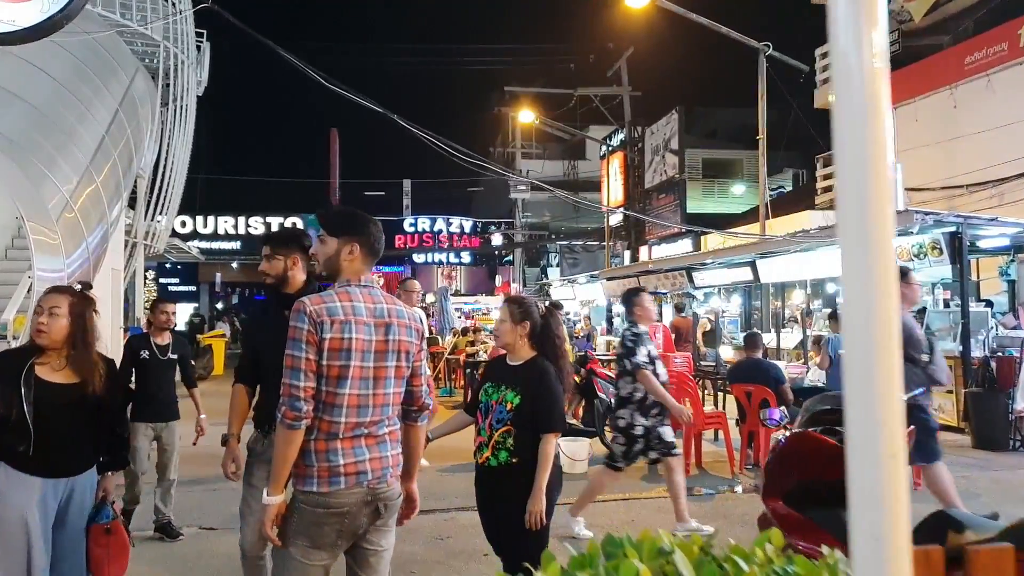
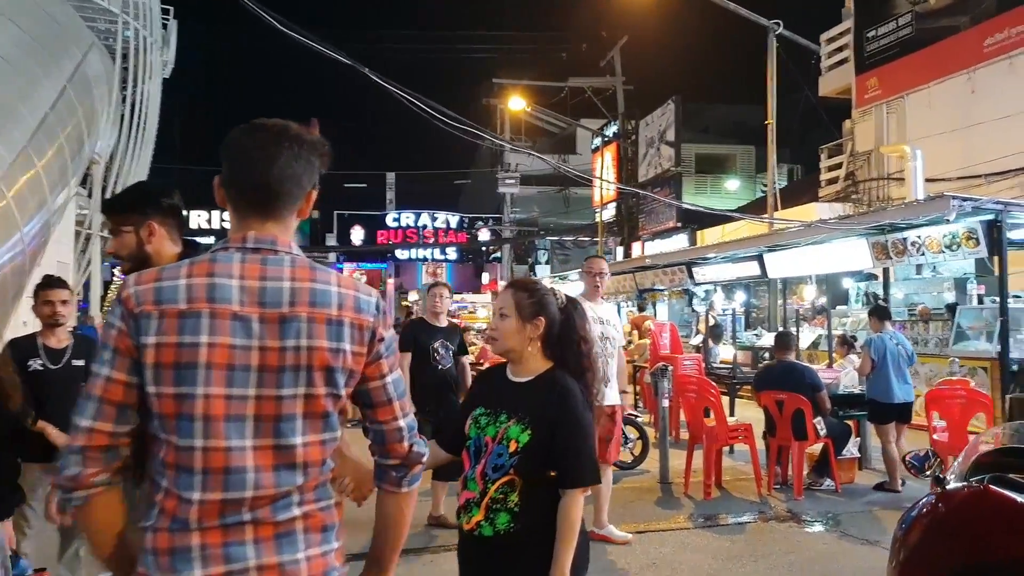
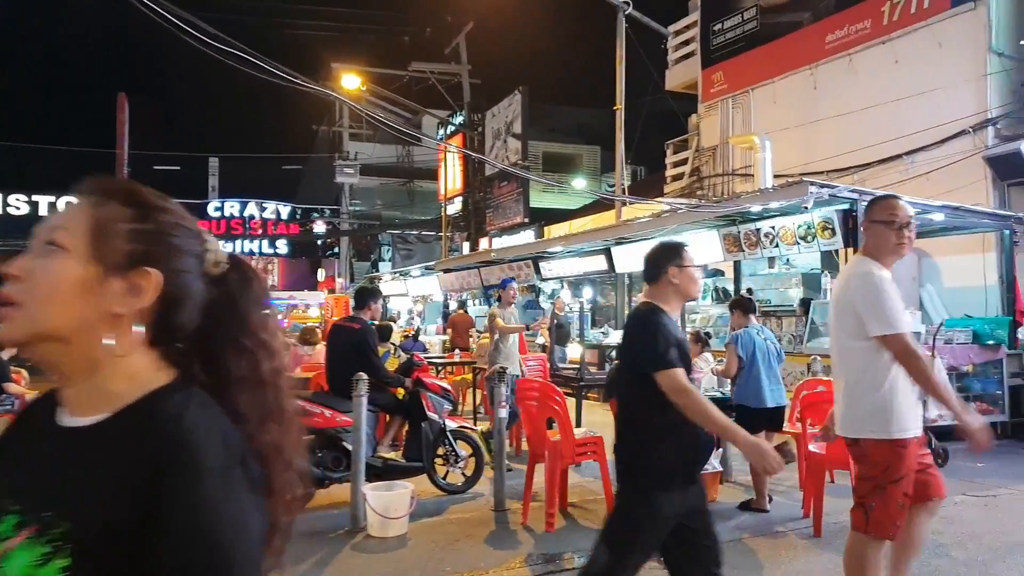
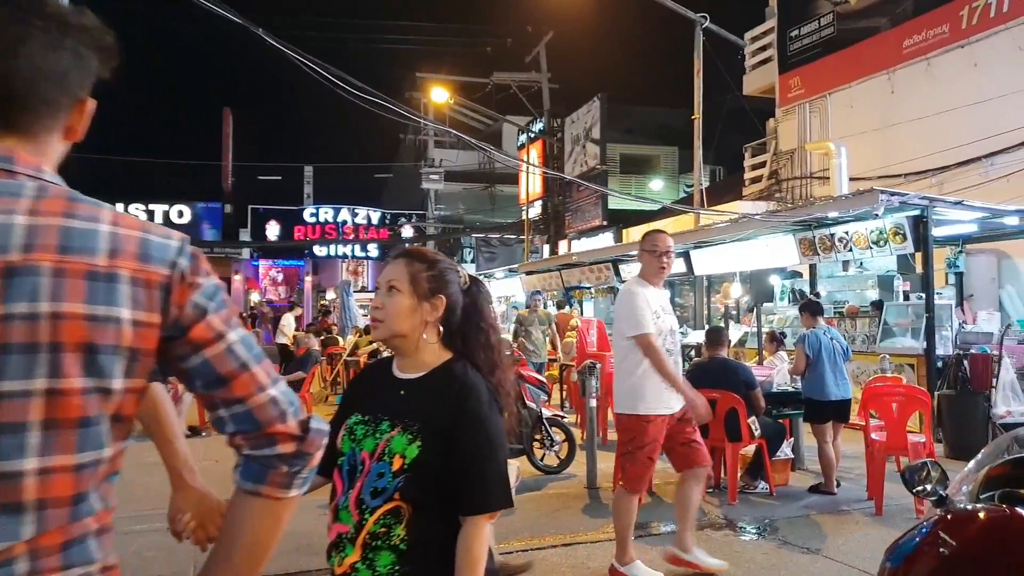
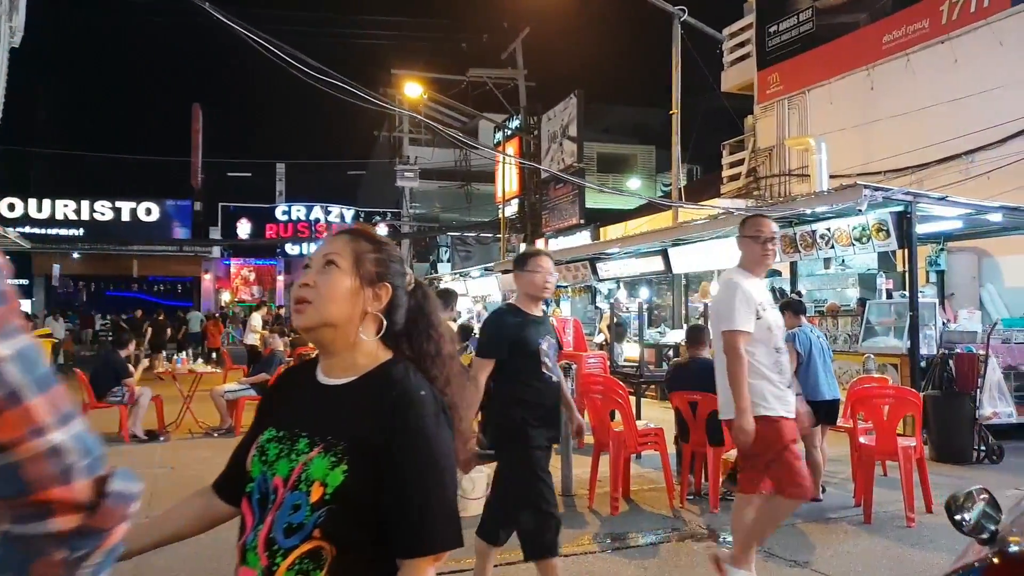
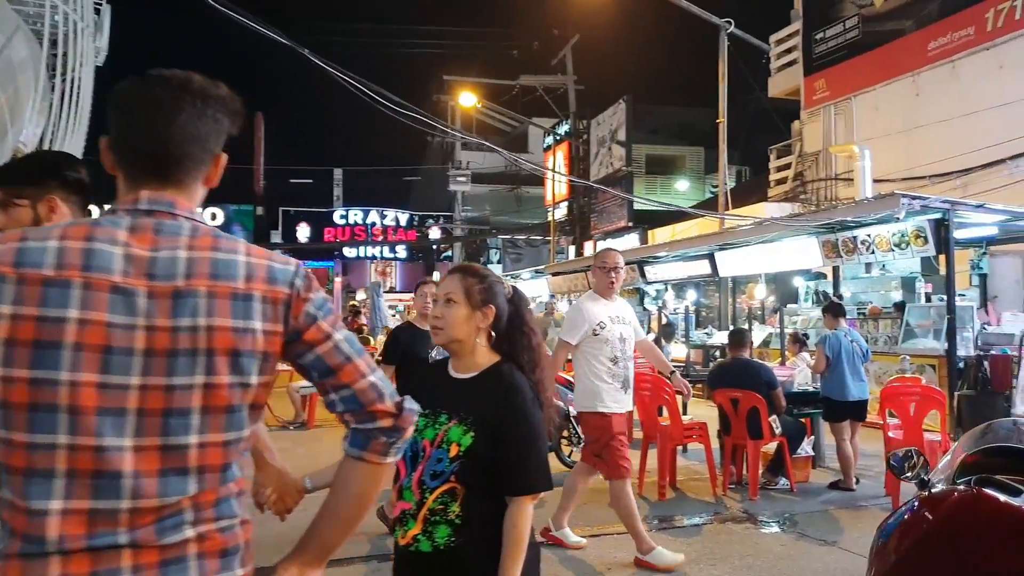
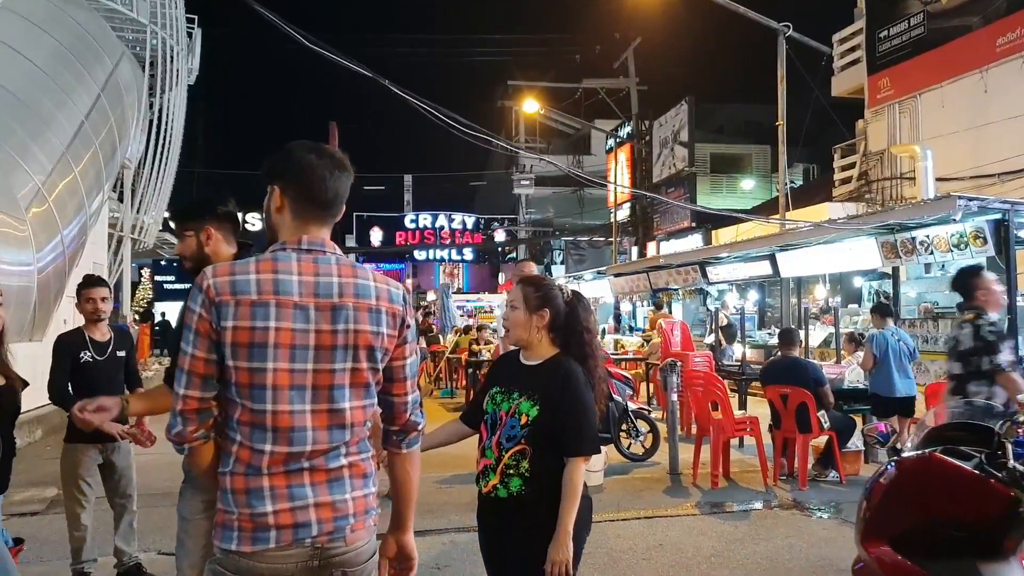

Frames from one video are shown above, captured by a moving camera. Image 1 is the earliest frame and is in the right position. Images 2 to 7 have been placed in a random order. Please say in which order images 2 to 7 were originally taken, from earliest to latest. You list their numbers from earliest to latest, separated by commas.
7, 2, 6, 4, 5, 3
